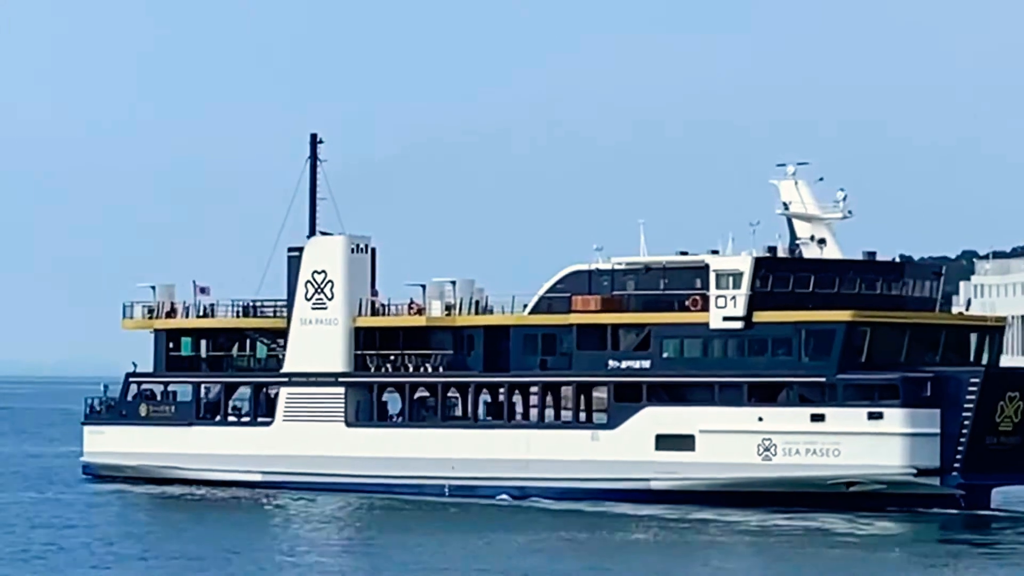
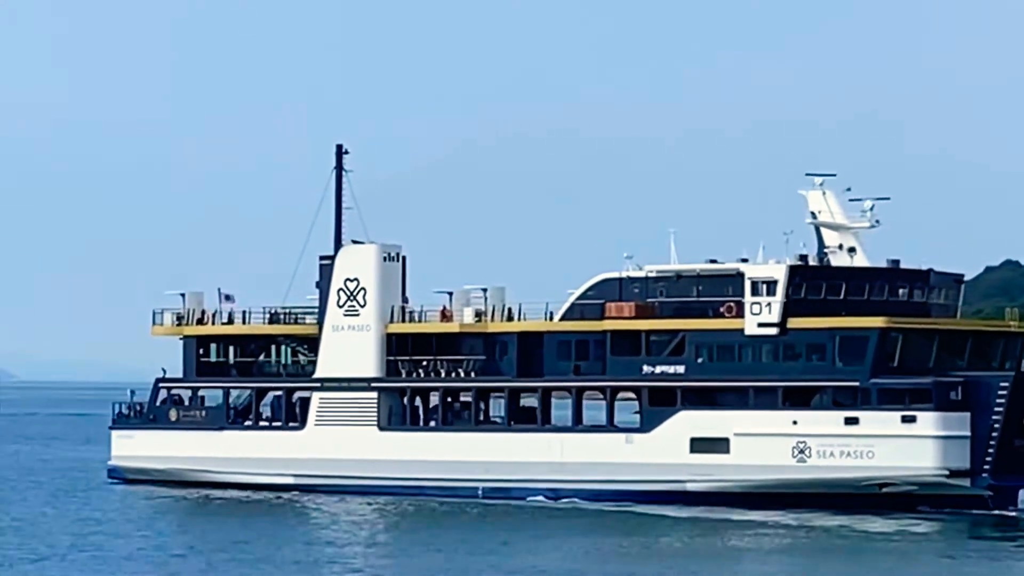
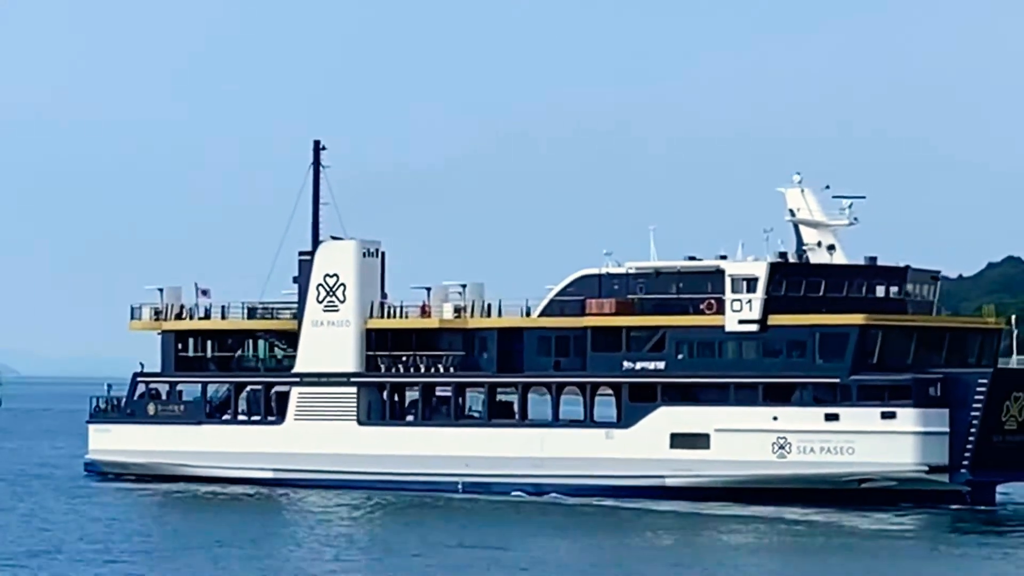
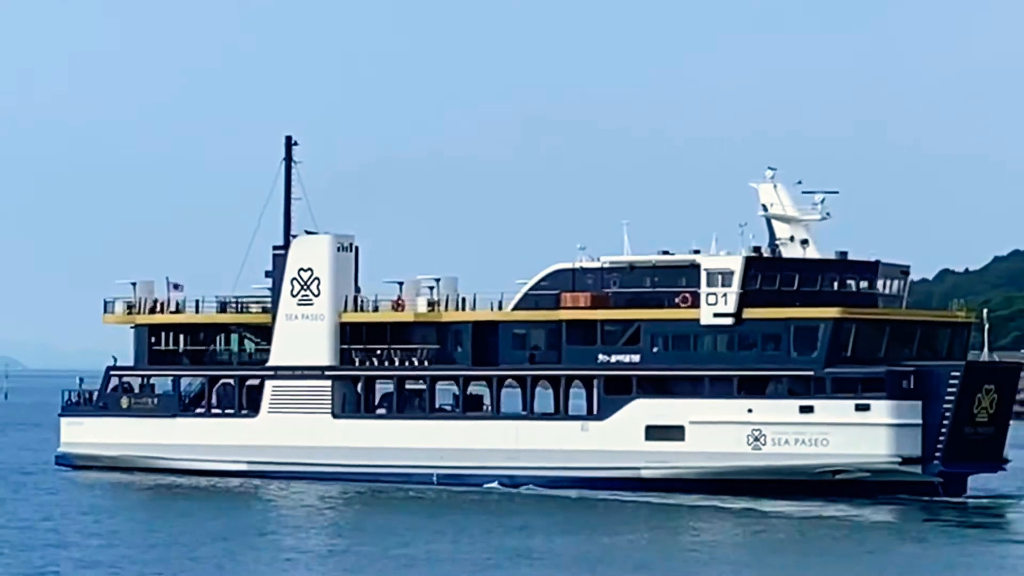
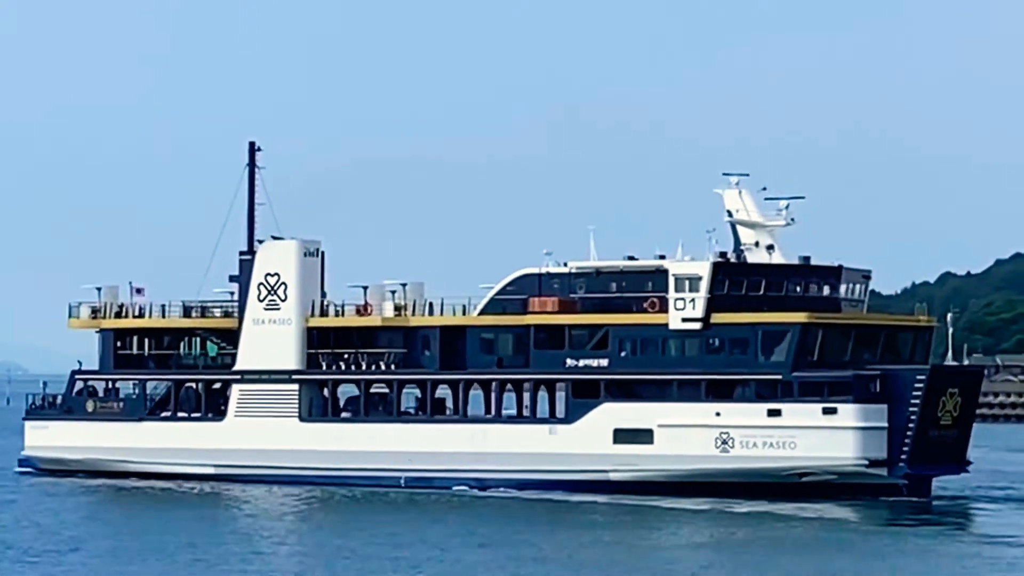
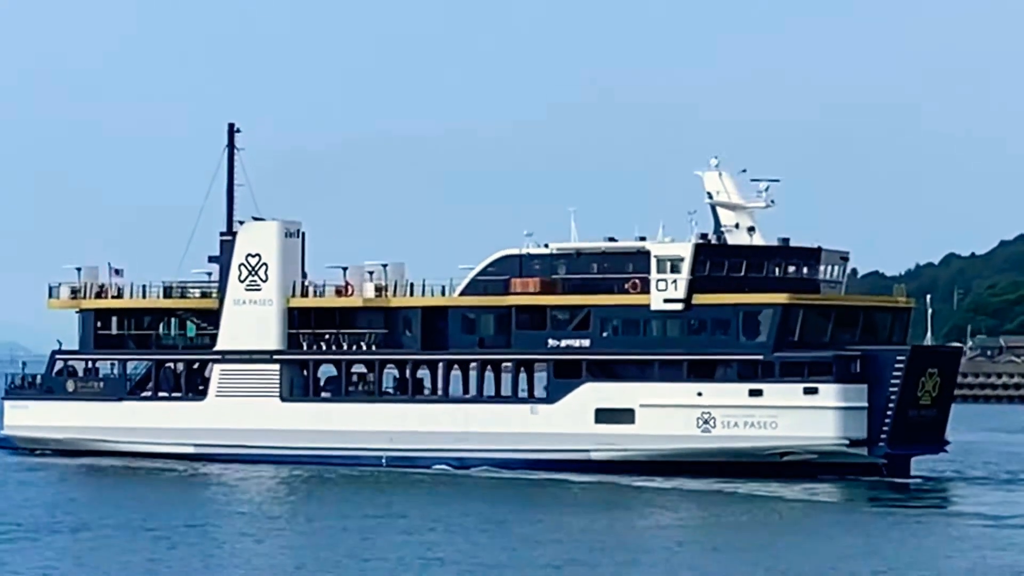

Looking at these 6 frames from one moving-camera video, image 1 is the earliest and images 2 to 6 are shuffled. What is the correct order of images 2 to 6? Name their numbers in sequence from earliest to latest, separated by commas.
2, 3, 4, 5, 6
